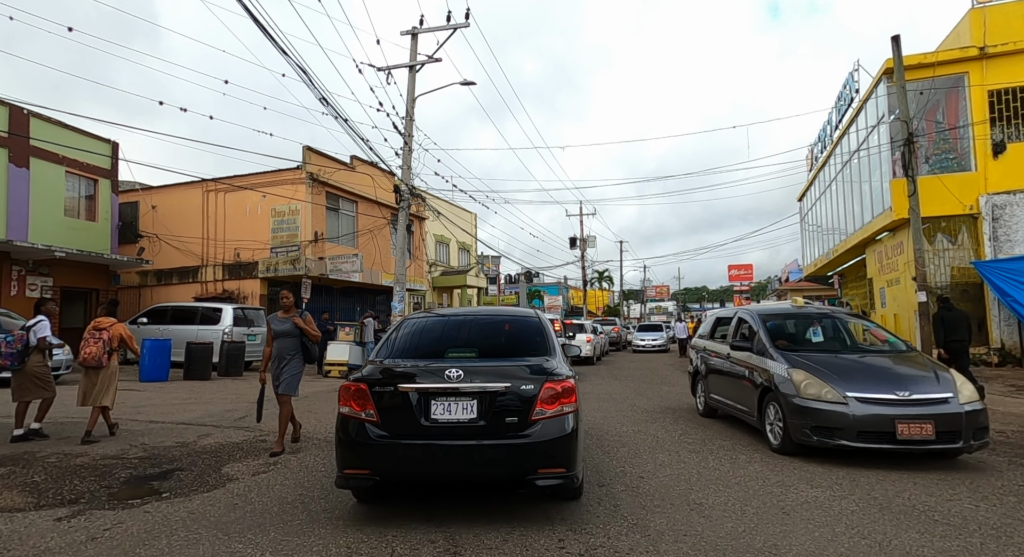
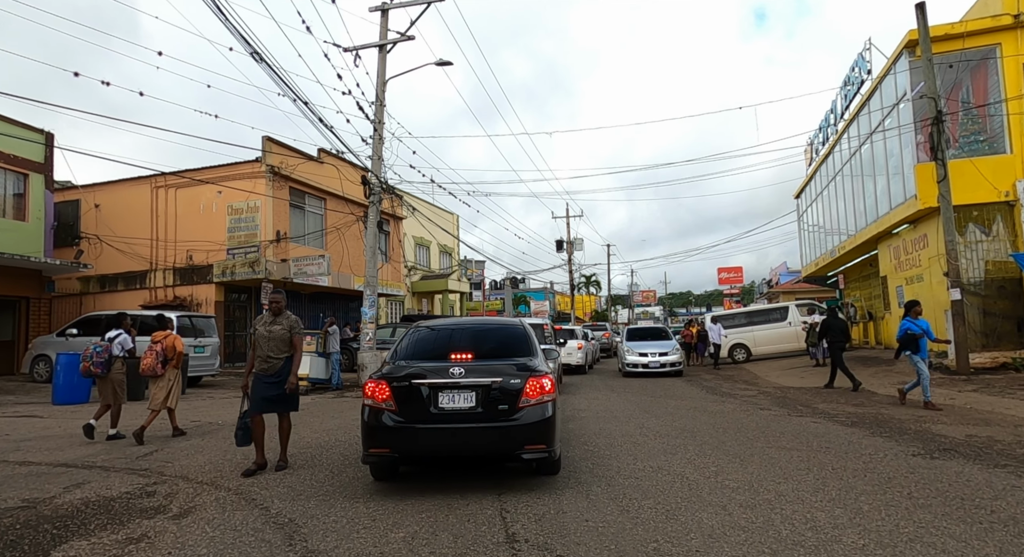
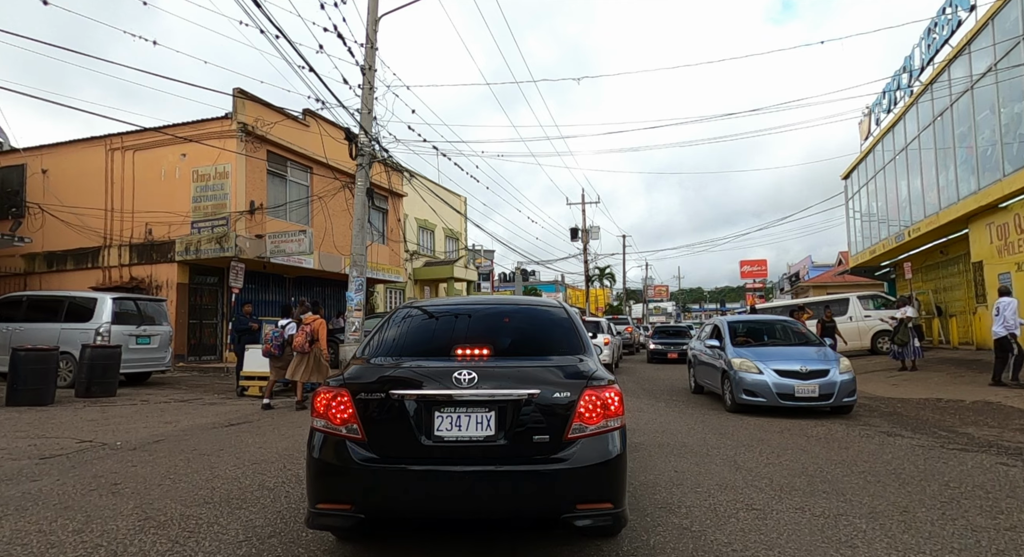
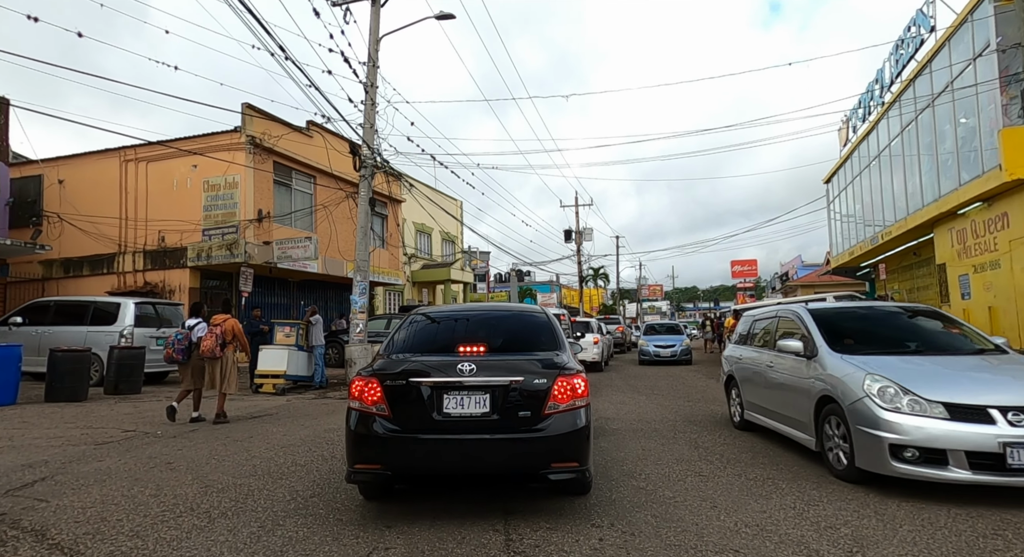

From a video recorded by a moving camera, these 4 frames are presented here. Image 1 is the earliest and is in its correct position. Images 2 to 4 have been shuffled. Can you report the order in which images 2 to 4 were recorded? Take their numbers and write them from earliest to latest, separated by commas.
2, 4, 3
